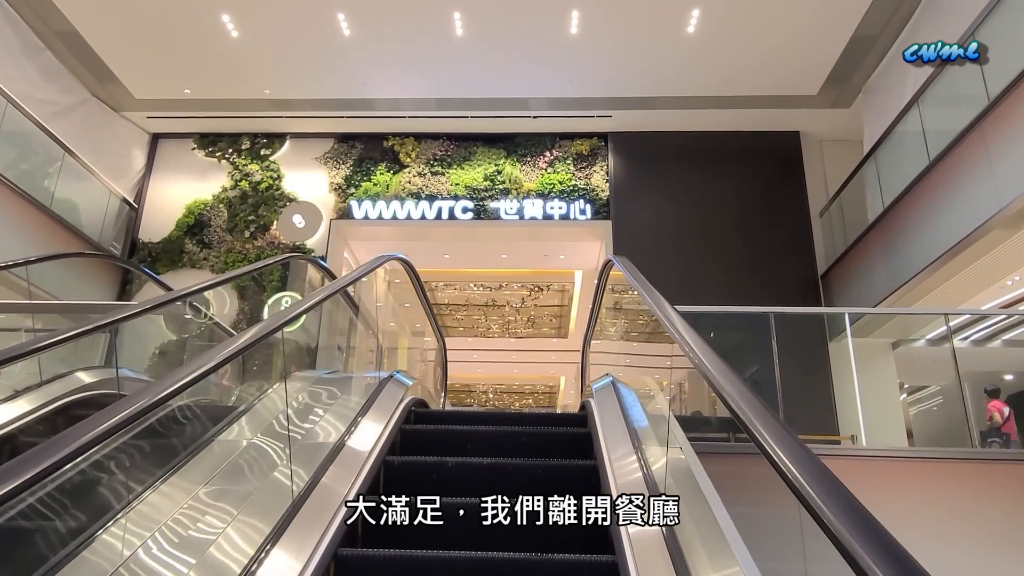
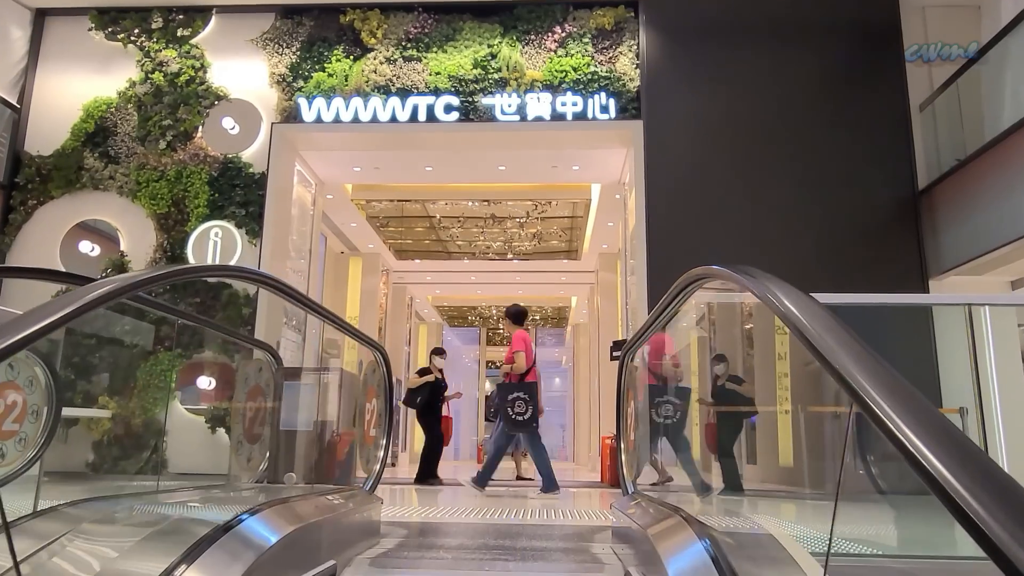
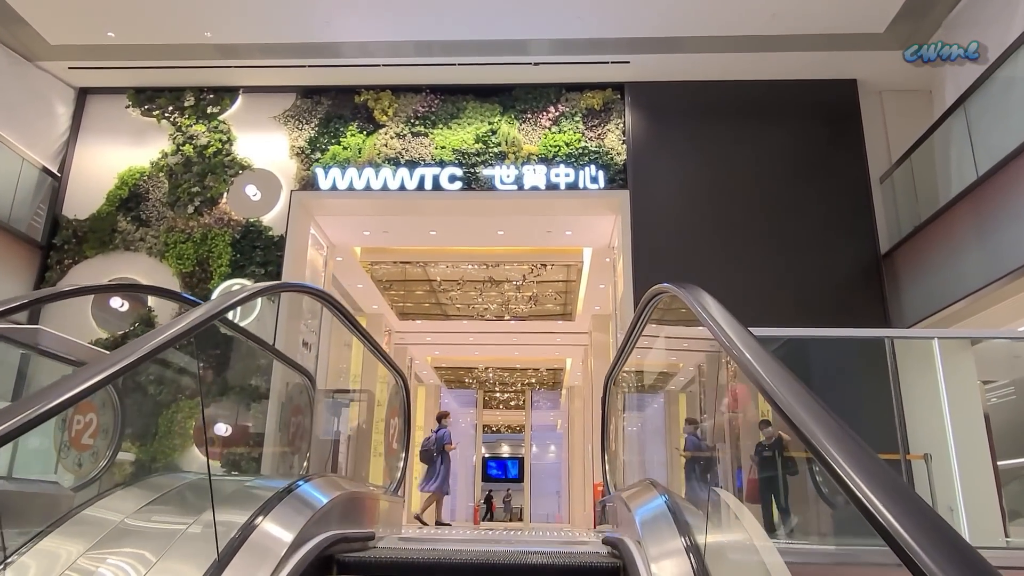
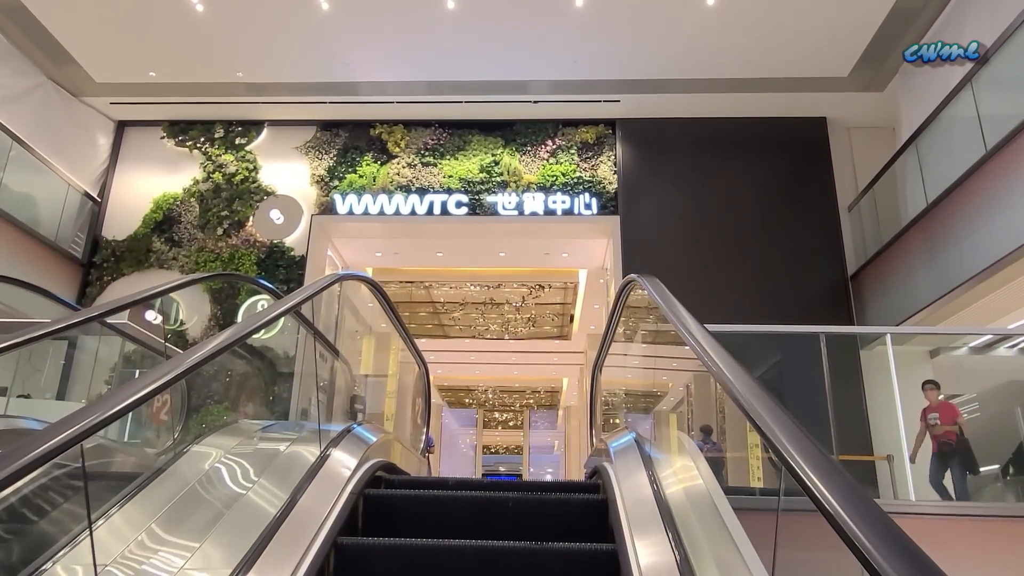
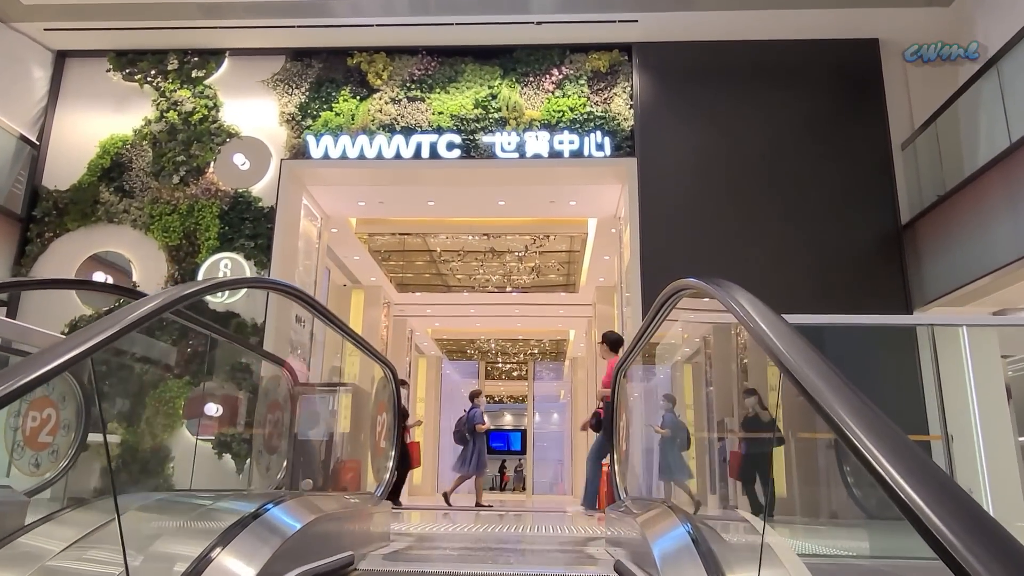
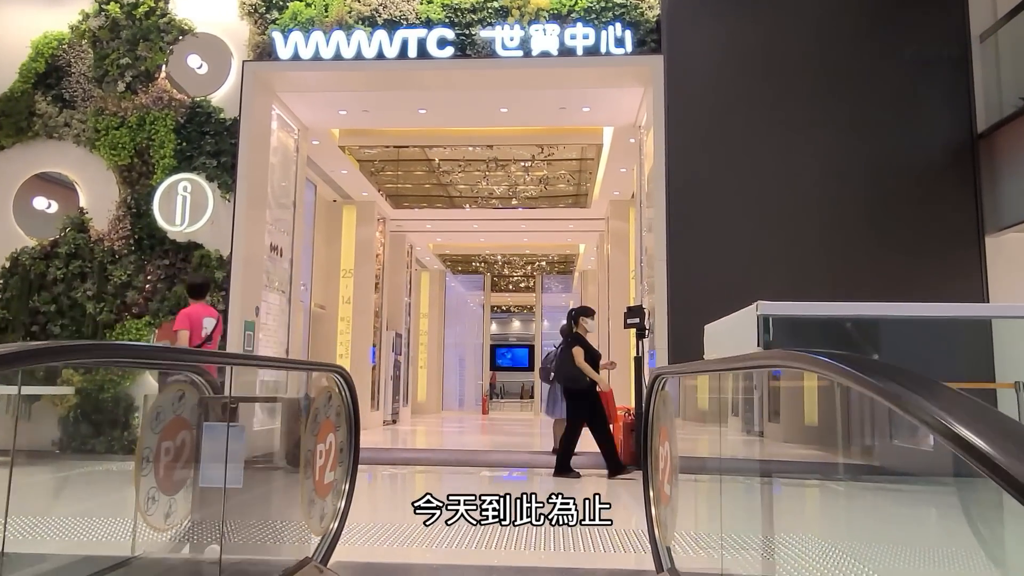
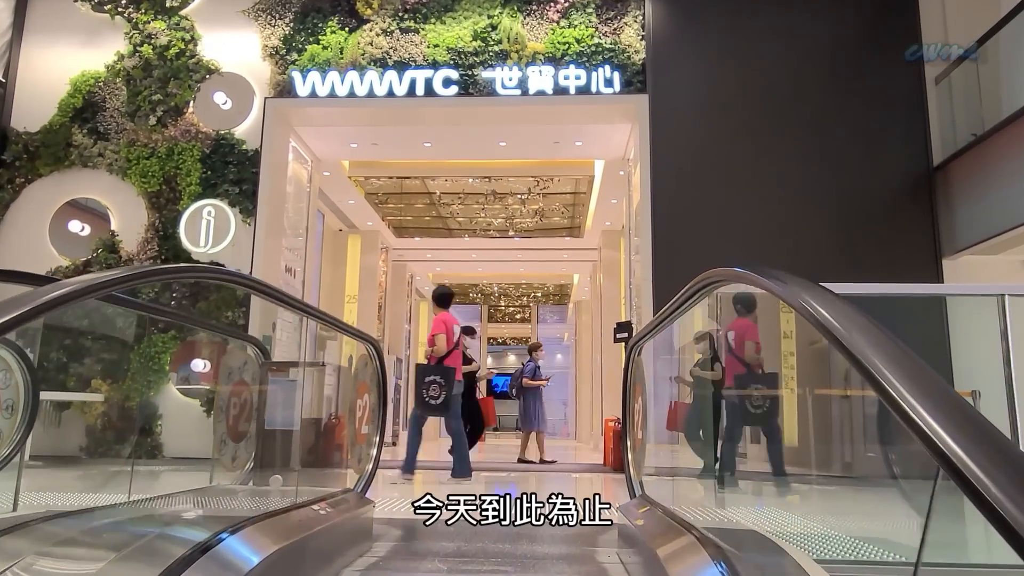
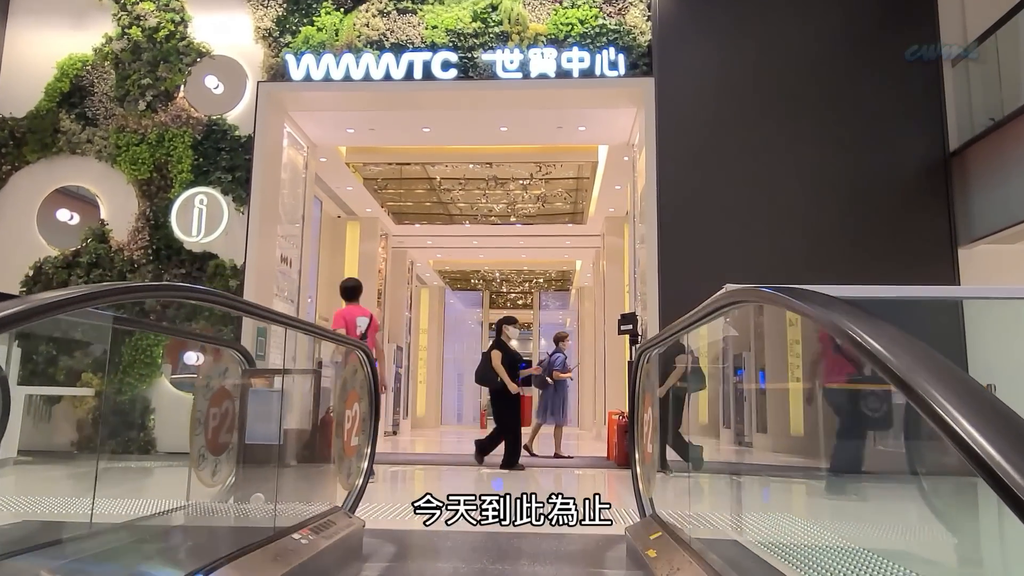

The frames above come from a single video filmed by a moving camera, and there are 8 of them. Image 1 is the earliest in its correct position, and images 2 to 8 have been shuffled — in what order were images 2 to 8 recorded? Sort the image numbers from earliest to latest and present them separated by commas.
4, 3, 5, 2, 7, 8, 6
